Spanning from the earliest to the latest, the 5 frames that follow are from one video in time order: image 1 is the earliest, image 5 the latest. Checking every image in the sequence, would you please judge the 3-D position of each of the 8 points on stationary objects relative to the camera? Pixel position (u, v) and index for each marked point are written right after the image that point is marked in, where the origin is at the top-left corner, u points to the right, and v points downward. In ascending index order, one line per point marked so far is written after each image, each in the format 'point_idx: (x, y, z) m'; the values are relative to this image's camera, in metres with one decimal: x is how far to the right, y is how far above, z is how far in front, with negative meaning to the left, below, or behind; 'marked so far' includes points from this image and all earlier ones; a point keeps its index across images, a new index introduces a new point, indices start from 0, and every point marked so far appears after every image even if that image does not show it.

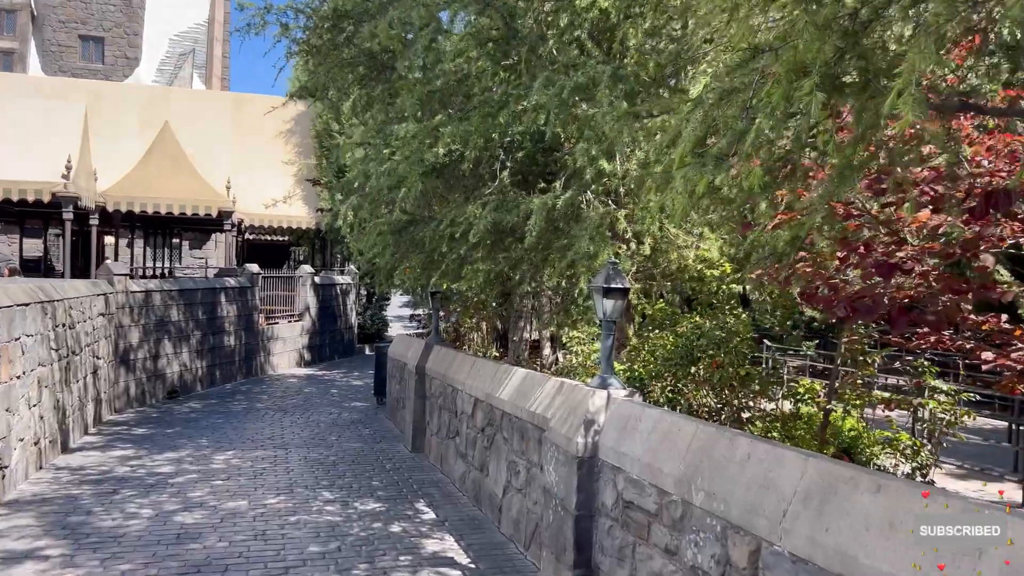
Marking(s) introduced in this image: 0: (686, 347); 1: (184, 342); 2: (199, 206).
0: (+1.1, -0.3, +4.9) m
1: (-5.2, -0.9, +13.0) m
2: (-6.1, +1.6, +16.1) m
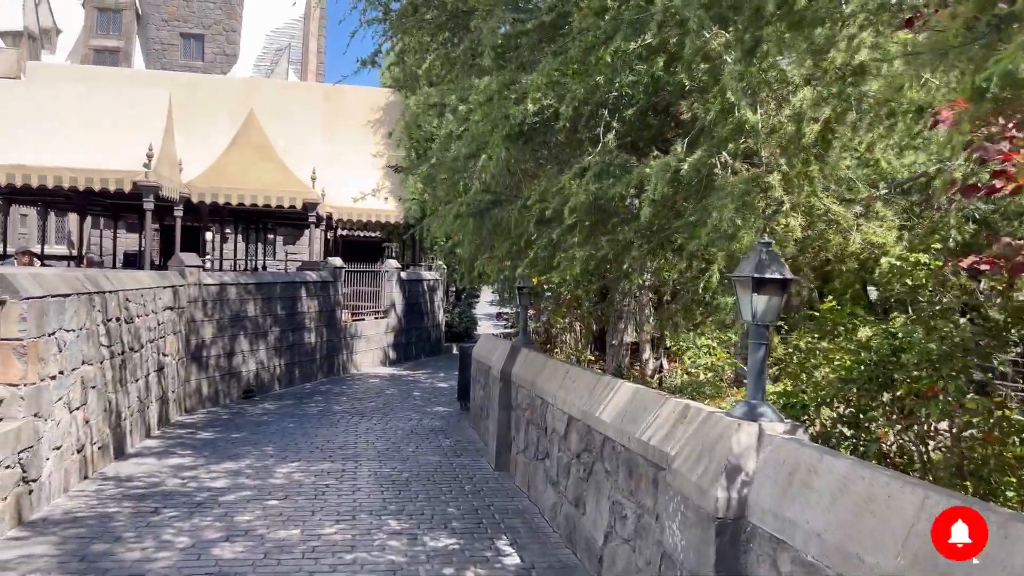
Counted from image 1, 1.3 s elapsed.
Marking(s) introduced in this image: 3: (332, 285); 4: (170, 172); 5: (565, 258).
0: (+1.5, -0.3, +3.5) m
1: (-3.7, -0.8, +12.3) m
2: (-4.3, +1.7, +15.5) m
3: (-3.1, 0.0, +14.2) m
4: (-5.8, +2.0, +13.9) m
5: (+0.3, +0.2, +4.9) m
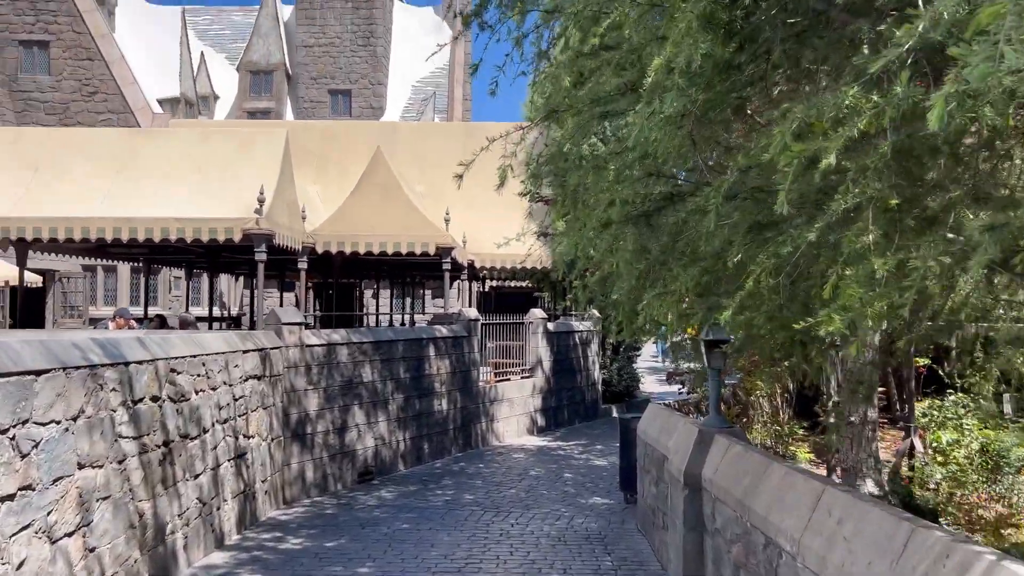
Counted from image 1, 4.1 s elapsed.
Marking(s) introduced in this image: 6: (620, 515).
0: (+1.8, -0.4, +0.7) m
1: (-1.6, -1.5, +10.3) m
2: (-1.6, +0.8, +13.7) m
3: (-0.7, -0.8, +12.1) m
4: (-3.4, +1.0, +12.4) m
5: (+0.9, 0.0, +2.3) m
6: (+1.0, -2.2, +7.9) m
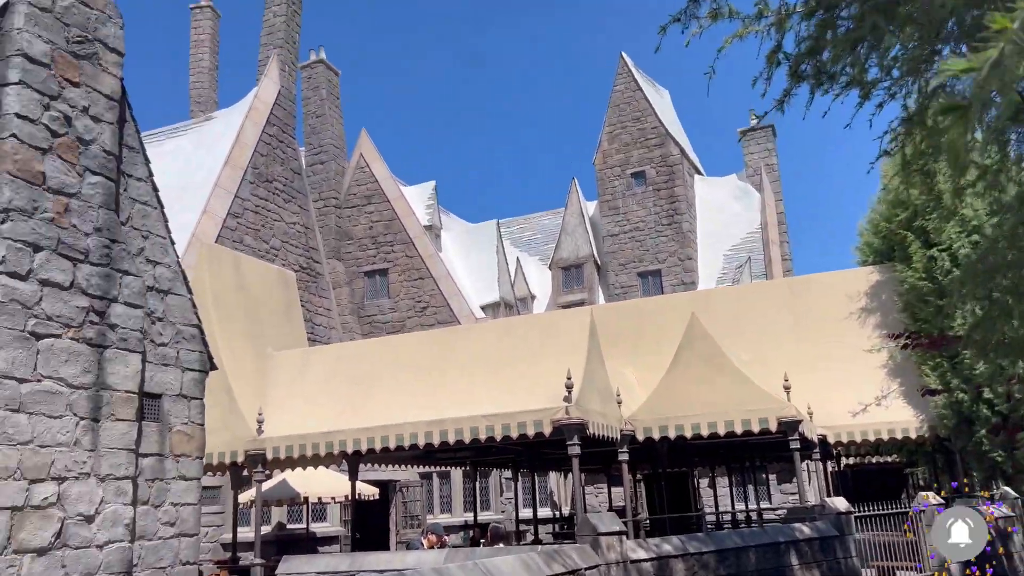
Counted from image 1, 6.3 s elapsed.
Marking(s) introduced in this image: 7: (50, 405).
0: (+1.6, +0.1, -1.8) m
1: (+2.1, -3.4, +7.9) m
2: (+3.3, -1.8, +11.5) m
3: (+3.7, -2.9, +9.3) m
4: (+1.2, -1.6, +11.0) m
5: (+1.3, 0.0, +0.1) m
6: (+3.7, -3.2, +4.6) m
7: (-3.7, -0.9, +6.6) m
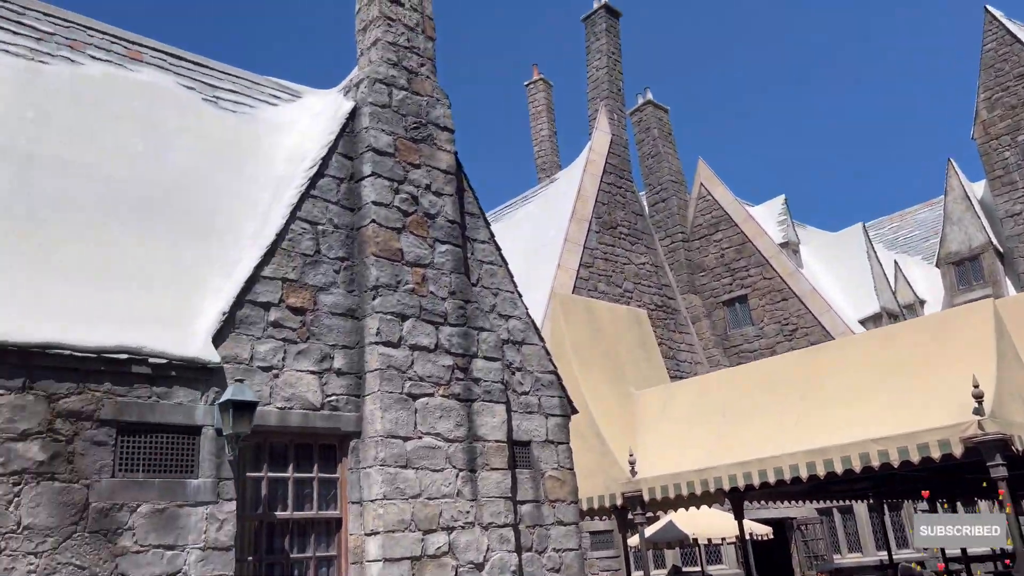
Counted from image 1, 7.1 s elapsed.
0: (+0.3, +0.5, -2.6) m
1: (+5.4, -3.0, +5.6) m
2: (+7.7, -1.3, +8.5) m
3: (+7.3, -2.2, +6.3) m
4: (+5.6, -1.4, +9.0) m
5: (+0.9, +0.3, -0.8) m
6: (+5.4, -2.5, +2.0) m
7: (-0.7, -1.5, +7.2) m
